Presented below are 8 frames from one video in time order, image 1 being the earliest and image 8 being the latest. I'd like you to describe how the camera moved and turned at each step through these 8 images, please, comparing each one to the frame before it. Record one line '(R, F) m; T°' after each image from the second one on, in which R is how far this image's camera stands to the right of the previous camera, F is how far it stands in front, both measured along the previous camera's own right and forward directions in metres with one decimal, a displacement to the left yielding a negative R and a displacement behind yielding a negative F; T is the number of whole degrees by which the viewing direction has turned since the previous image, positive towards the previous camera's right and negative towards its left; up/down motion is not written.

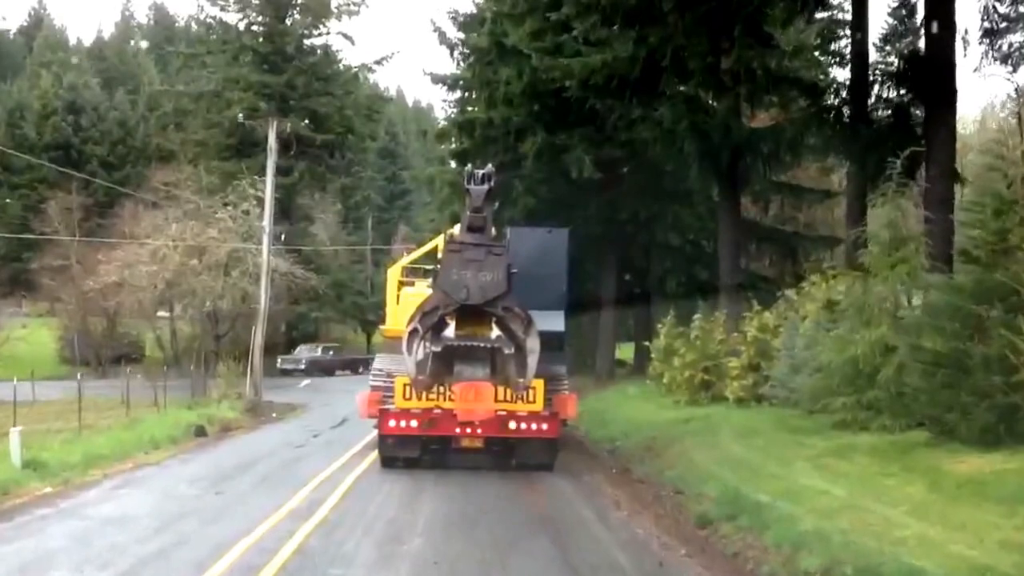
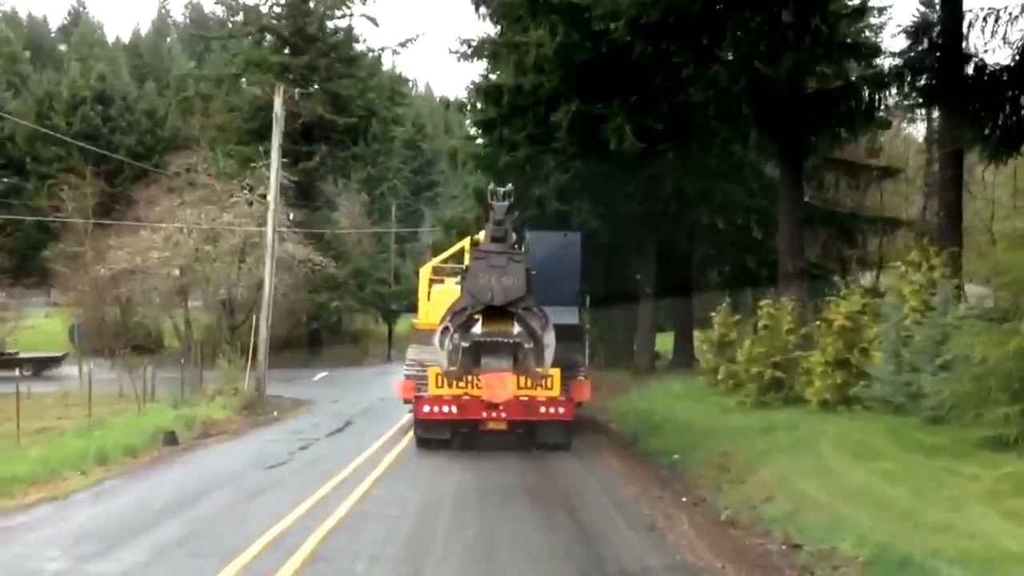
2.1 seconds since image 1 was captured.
(-0.2, +4.2) m; -1°
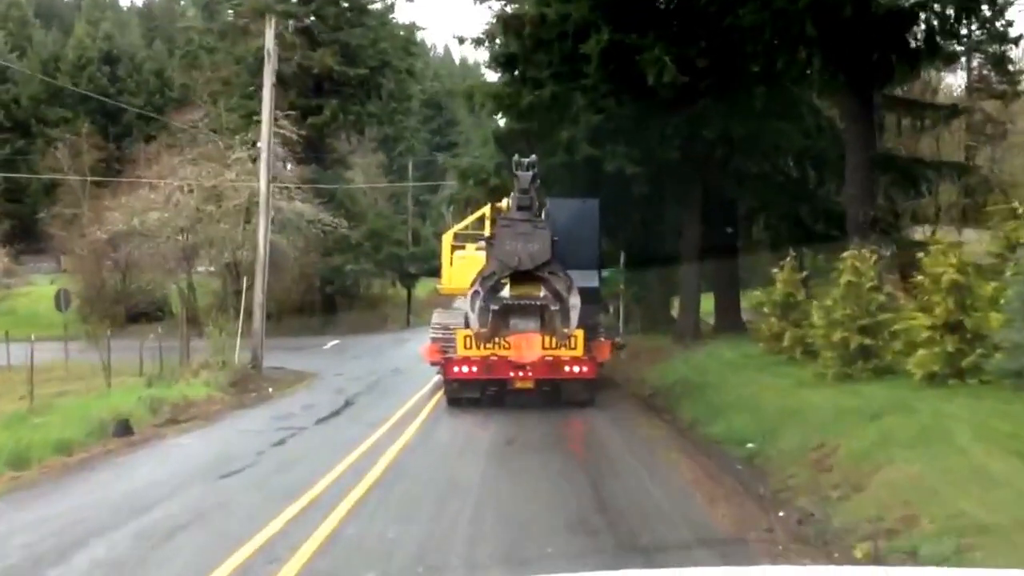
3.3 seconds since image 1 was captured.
(-0.1, +3.6) m; -1°
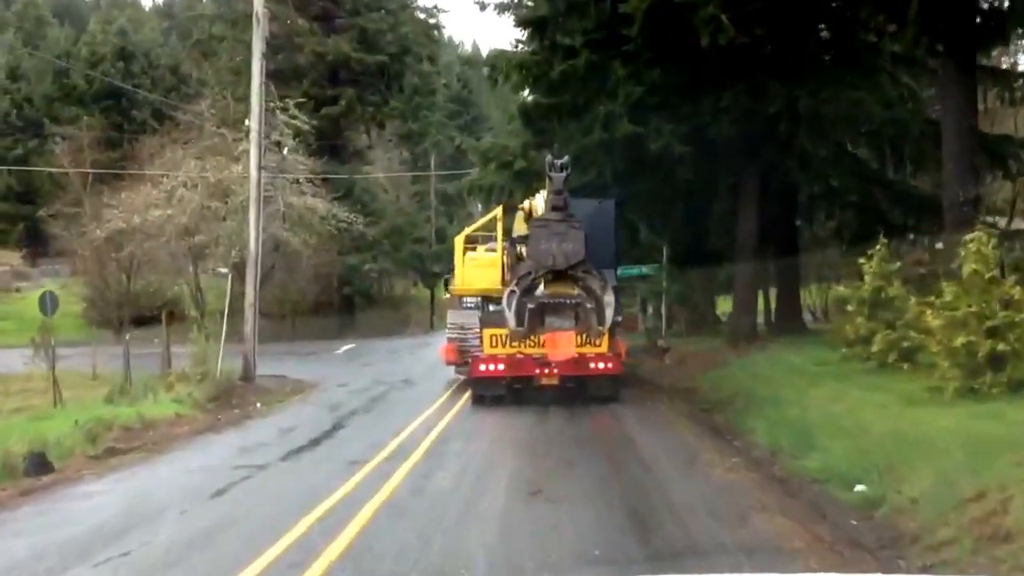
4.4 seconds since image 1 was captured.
(0.0, +3.6) m; -1°
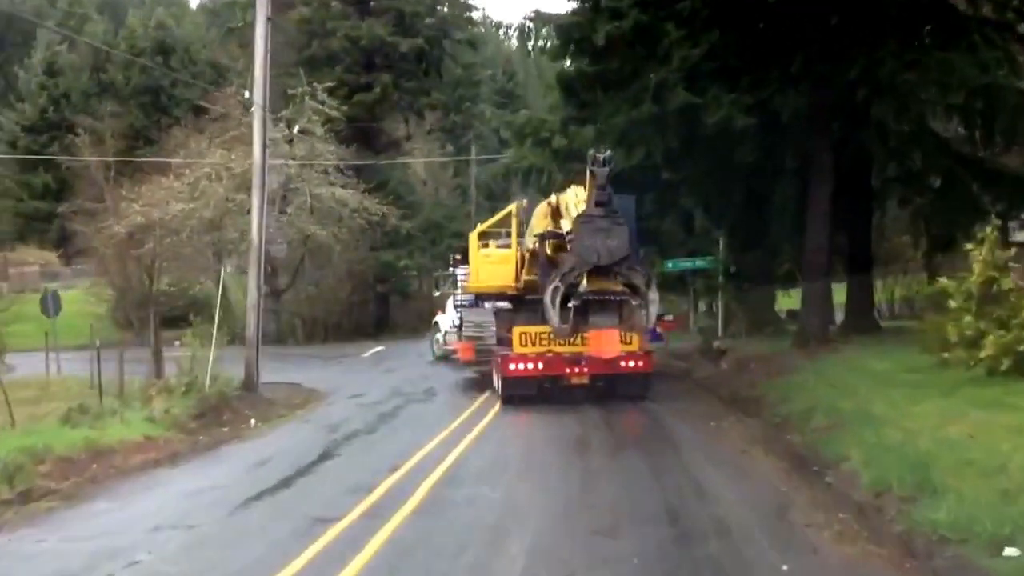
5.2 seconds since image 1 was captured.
(+0.2, +3.0) m; -2°
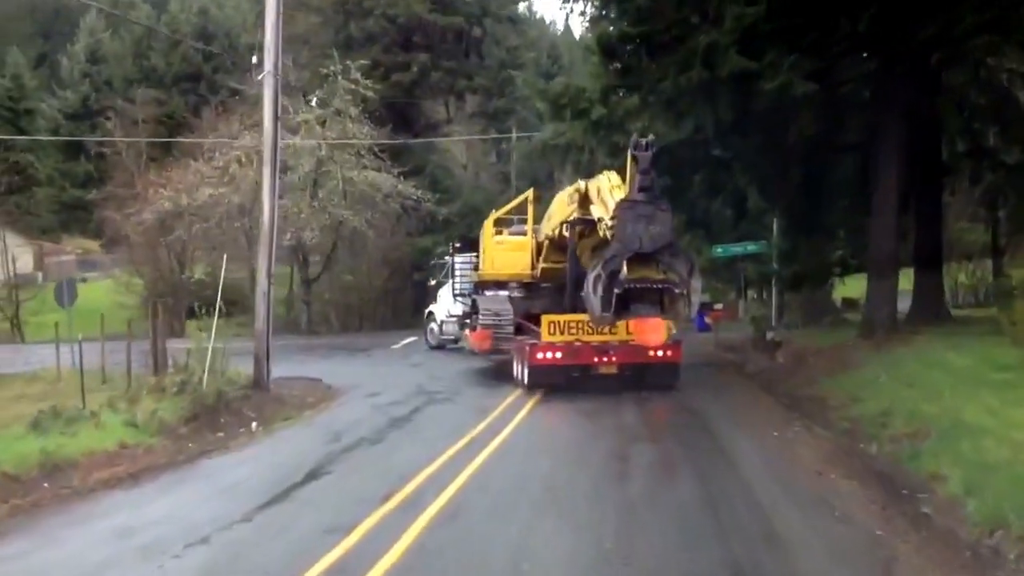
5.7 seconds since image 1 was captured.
(+0.2, +2.0) m; -2°
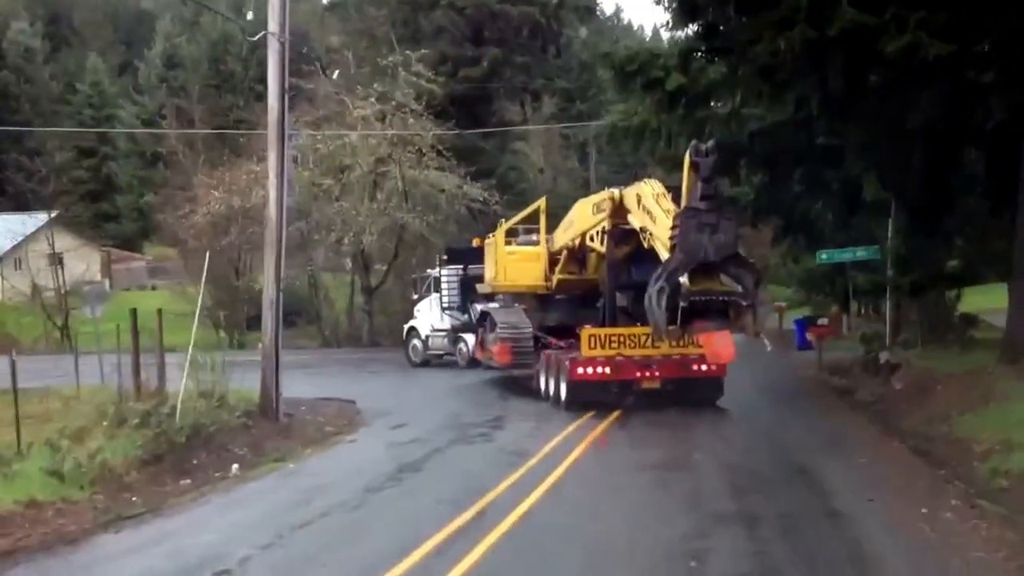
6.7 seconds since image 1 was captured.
(+0.4, +3.4) m; -4°
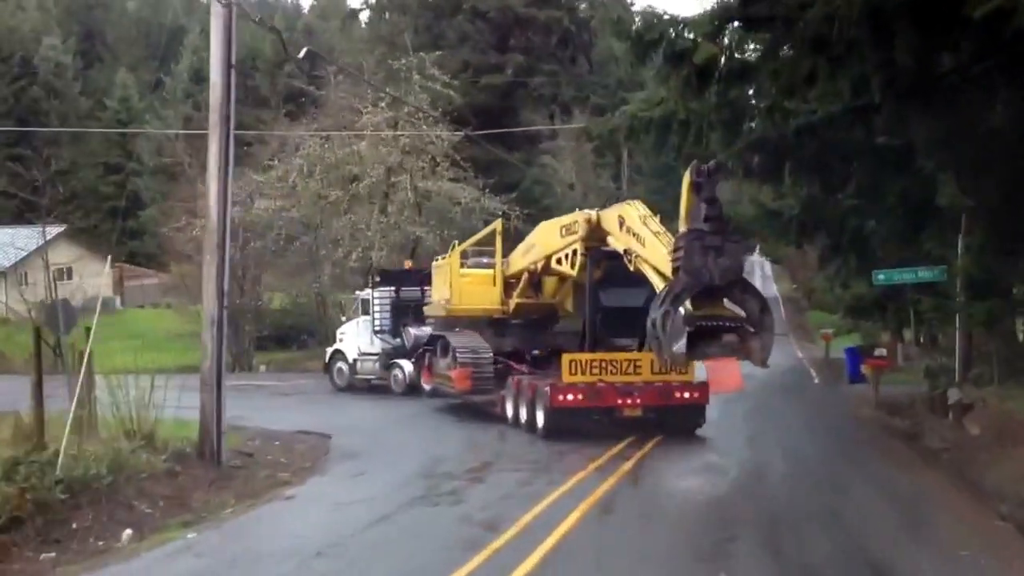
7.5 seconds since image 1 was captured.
(+0.4, +2.8) m; -2°
